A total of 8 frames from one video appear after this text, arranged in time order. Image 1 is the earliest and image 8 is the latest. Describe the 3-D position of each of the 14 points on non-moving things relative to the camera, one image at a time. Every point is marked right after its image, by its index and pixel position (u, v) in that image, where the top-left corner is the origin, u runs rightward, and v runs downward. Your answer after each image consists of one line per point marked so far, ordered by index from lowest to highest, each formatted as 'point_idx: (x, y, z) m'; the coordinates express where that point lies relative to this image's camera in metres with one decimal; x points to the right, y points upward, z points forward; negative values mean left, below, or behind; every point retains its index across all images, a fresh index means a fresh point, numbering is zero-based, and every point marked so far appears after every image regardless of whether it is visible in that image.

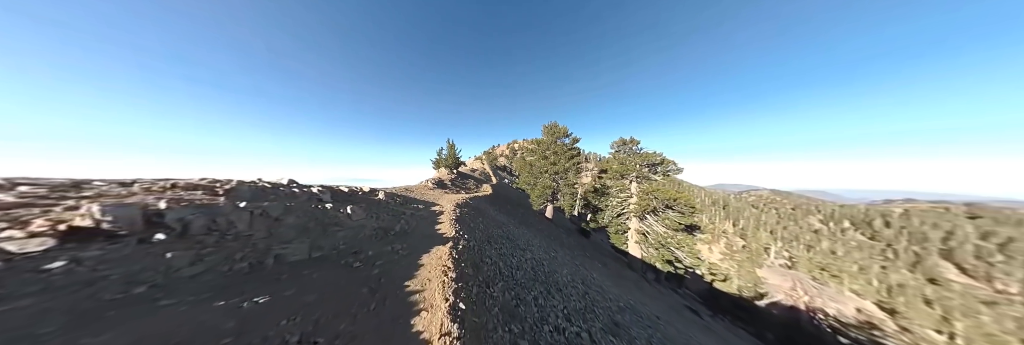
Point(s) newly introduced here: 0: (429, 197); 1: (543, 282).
0: (-9.7, -3.1, +18.8) m
1: (+1.7, -6.1, +8.9) m
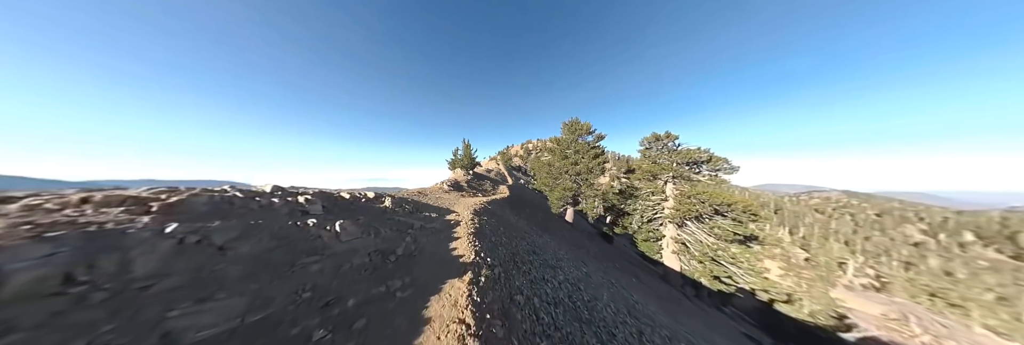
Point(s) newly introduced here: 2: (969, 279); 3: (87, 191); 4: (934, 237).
0: (-7.6, -3.2, +17.3) m
1: (+3.2, -6.2, +6.6) m
2: (+49.4, -11.5, +17.3) m
3: (-10.5, -0.4, +4.0) m
4: (+52.9, -8.0, +20.1) m
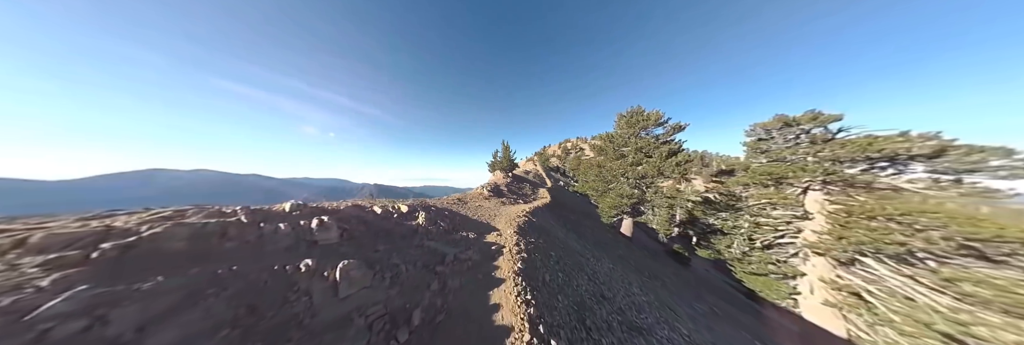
0: (-3.1, -3.8, +15.6) m
1: (+5.1, -6.7, +2.7) m
2: (+52.5, -11.5, +2.9) m
3: (-9.0, -1.0, +3.3) m
4: (+56.6, -8.0, +4.8) m
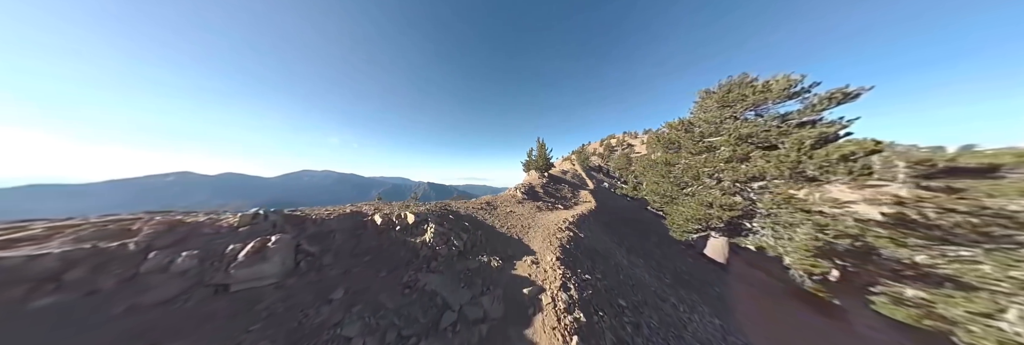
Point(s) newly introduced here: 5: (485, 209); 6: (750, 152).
0: (-0.1, -3.8, +12.8) m
1: (+5.1, -6.6, -1.6) m
2: (+51.5, -11.4, -11.8) m
3: (-8.4, -1.0, +2.1) m
4: (+55.8, -7.9, -10.8) m
5: (-2.3, -3.1, +13.5) m
6: (+22.9, +1.9, +15.2) m
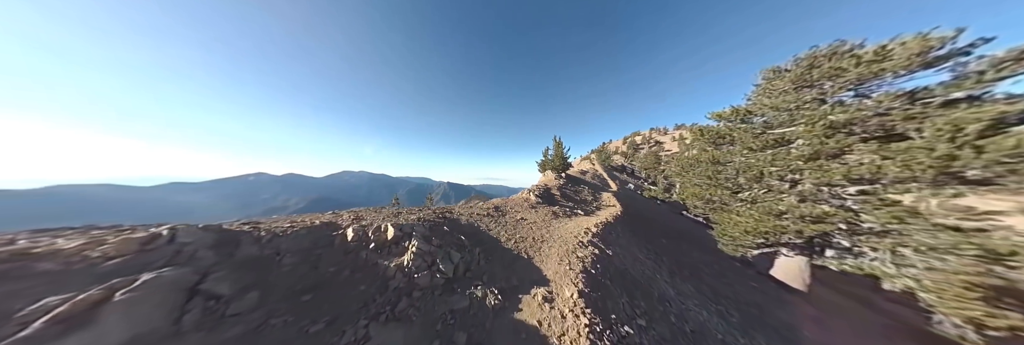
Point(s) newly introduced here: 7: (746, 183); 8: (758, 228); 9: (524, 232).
0: (+0.7, -3.9, +10.9) m
1: (+4.4, -6.7, -3.9) m
2: (+49.5, -11.4, -18.7) m
3: (-8.8, -1.1, +1.1) m
4: (+53.9, -7.8, -18.1) m
5: (-1.5, -3.2, +11.8) m
6: (+23.7, +1.9, +11.0) m
7: (+23.2, -1.0, +15.6) m
8: (+23.1, -5.3, +14.9) m
9: (+0.8, -3.9, +10.5) m
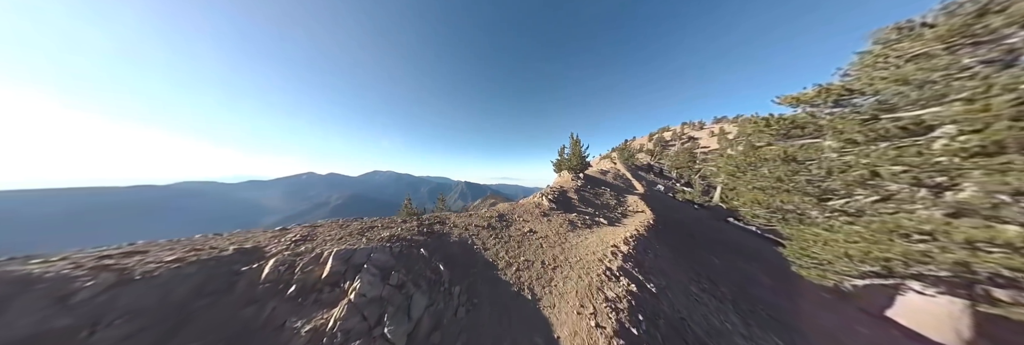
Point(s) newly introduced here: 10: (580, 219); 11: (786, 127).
0: (+1.0, -4.0, +8.6) m
1: (+3.2, -6.9, -6.4) m
2: (+46.7, -11.5, -25.6) m
3: (-9.4, -1.3, -0.2) m
4: (+51.2, -8.0, -25.4) m
5: (-1.1, -3.3, +9.8) m
6: (+23.9, +1.7, +6.5) m
7: (+23.8, -1.1, +11.2) m
8: (+23.6, -5.4, +10.4) m
9: (+1.1, -4.0, +8.2) m
10: (+6.5, -4.5, +15.3) m
11: (+24.7, +4.2, +14.1) m
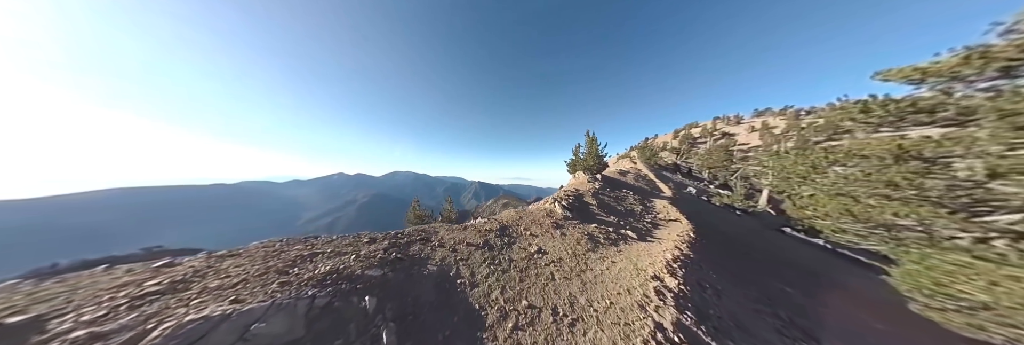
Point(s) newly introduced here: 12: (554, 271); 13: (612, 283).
0: (+1.0, -4.2, +6.3) m
1: (+2.1, -7.0, -8.9) m
2: (+43.9, -11.6, -31.4) m
3: (-10.0, -1.5, -1.8) m
4: (+48.4, -8.0, -31.6) m
5: (-1.0, -3.5, +7.5) m
6: (+23.6, +1.6, +2.4) m
7: (+24.0, -1.2, +7.0) m
8: (+23.7, -5.5, +6.3) m
9: (+1.1, -4.2, +5.8) m
10: (+7.0, -4.6, +12.5) m
11: (+25.1, +4.1, +9.9) m
12: (+1.9, -4.3, +7.2) m
13: (+4.2, -4.7, +6.8) m
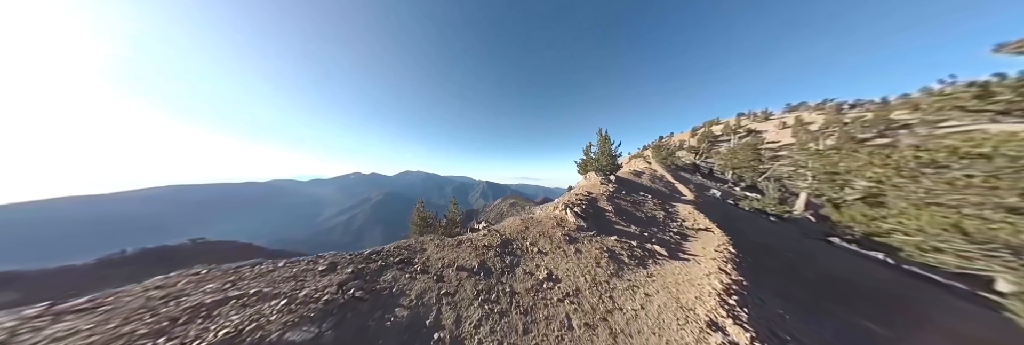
0: (+1.0, -4.4, +4.4) m
1: (+1.4, -7.3, -10.8) m
2: (+42.2, -12.0, -35.2) m
3: (-10.4, -1.7, -3.1) m
4: (+46.6, -8.4, -35.5) m
5: (-0.9, -3.7, +5.8) m
6: (+23.5, +1.3, -0.5) m
7: (+24.0, -1.5, +4.1) m
8: (+23.7, -5.8, +3.4) m
9: (+1.1, -4.4, +4.0) m
10: (+7.3, -4.9, +10.3) m
11: (+25.3, +3.8, +7.0) m
12: (+2.0, -4.6, +5.3) m
13: (+4.3, -5.0, +4.8) m
